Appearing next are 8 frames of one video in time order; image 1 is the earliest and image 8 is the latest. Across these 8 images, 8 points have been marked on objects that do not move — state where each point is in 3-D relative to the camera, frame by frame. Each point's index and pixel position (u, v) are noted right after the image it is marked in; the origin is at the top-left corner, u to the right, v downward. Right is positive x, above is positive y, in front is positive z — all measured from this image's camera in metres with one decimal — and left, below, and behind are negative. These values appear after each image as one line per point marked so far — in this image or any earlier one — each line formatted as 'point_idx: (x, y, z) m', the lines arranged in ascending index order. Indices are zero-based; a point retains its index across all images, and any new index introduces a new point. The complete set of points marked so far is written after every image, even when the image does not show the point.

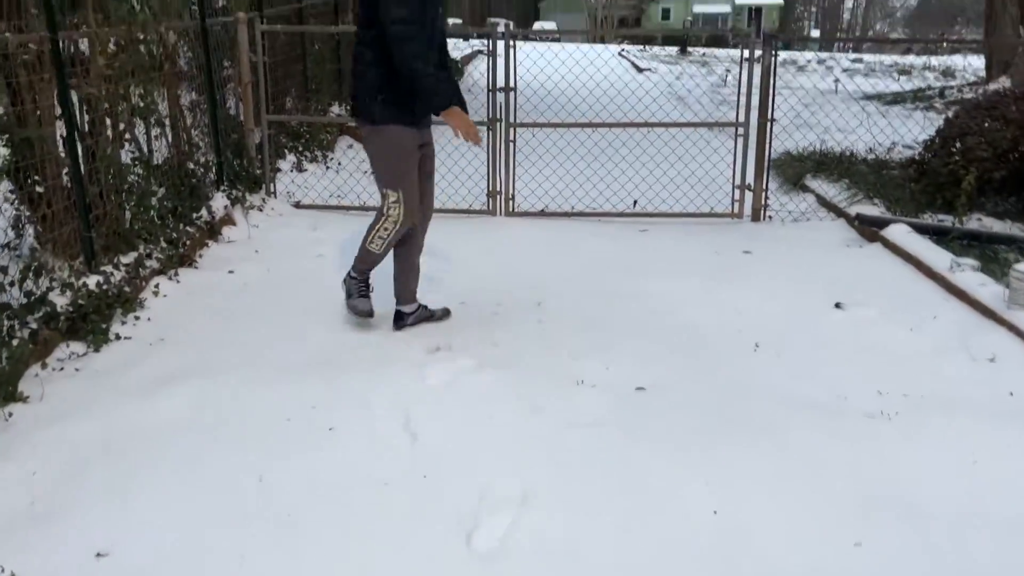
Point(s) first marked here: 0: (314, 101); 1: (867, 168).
0: (-2.0, +1.9, +8.8) m
1: (+3.3, +1.1, +7.9) m
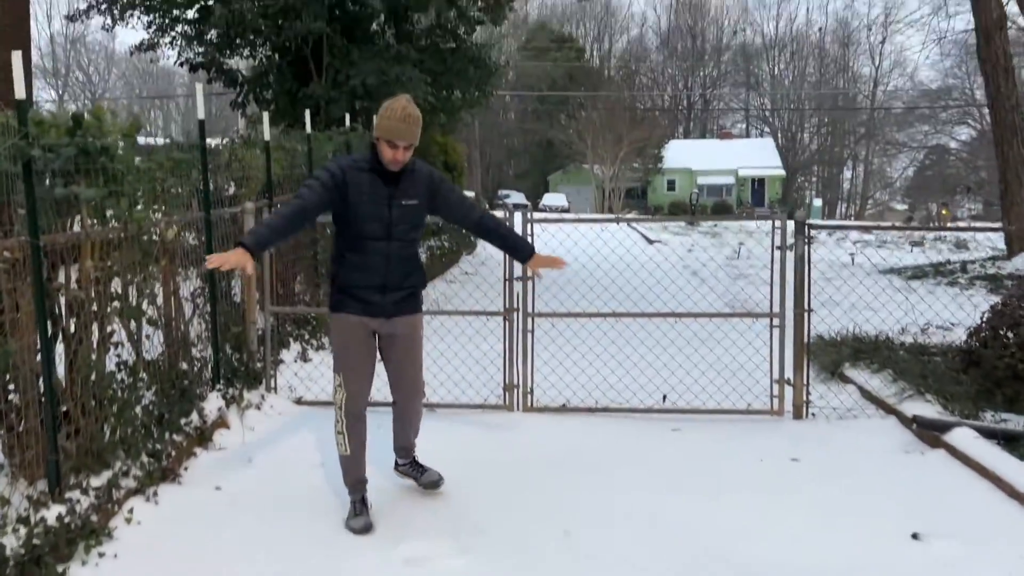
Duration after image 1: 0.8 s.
0: (-1.9, 0.0, +8.5) m
1: (+3.4, -0.6, +7.4) m
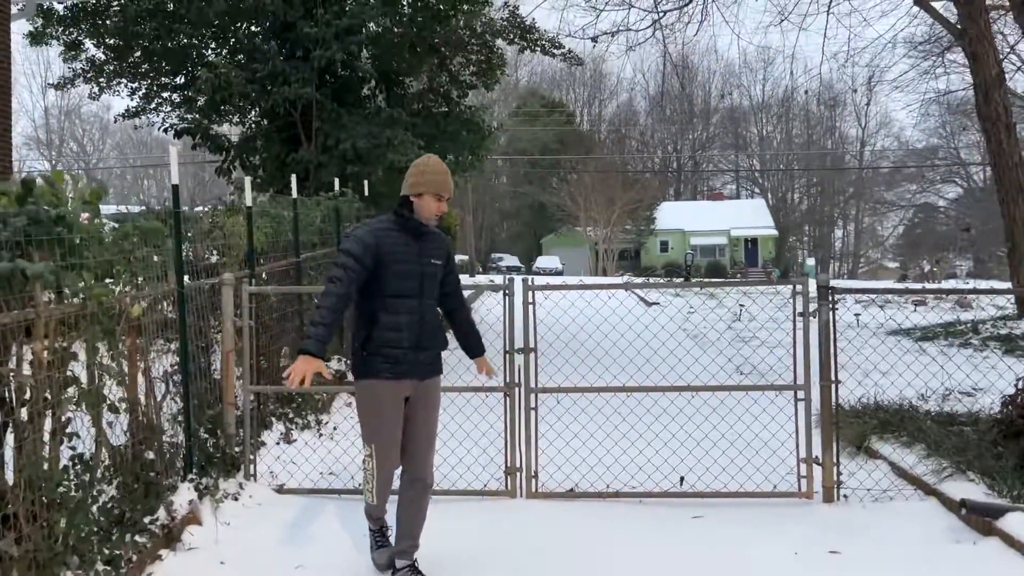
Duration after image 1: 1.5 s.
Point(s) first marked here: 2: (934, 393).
0: (-1.9, -0.7, +8.0) m
1: (+3.4, -1.1, +6.9) m
2: (+4.5, -1.1, +9.1) m
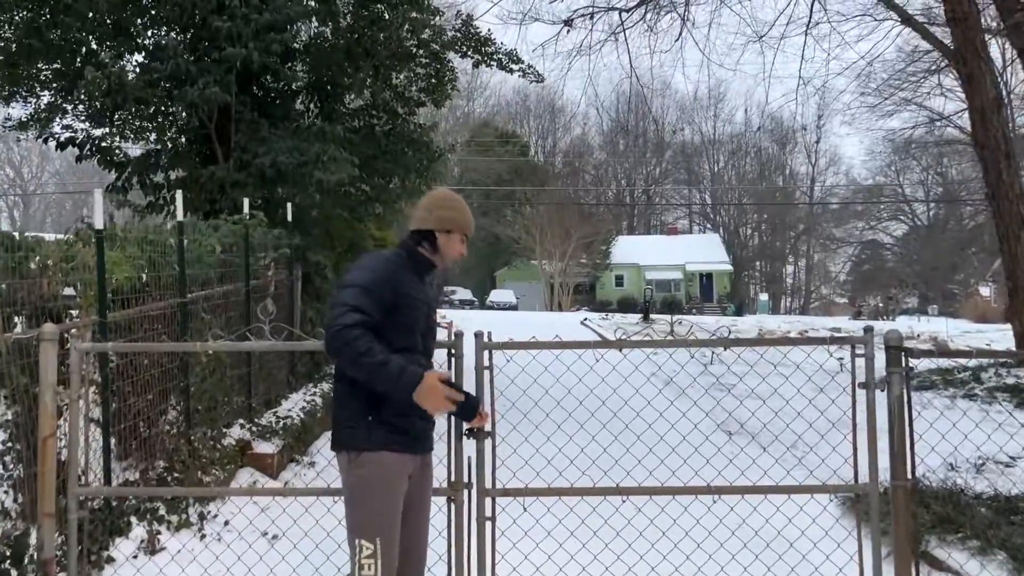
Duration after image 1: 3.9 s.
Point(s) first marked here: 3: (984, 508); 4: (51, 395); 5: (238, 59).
0: (-2.3, -1.0, +6.2) m
1: (+3.1, -1.5, +5.4) m
2: (+4.0, -1.6, +7.6) m
3: (+3.1, -1.5, +5.6) m
4: (-2.2, -0.5, +4.1) m
5: (-3.0, +2.5, +9.3) m
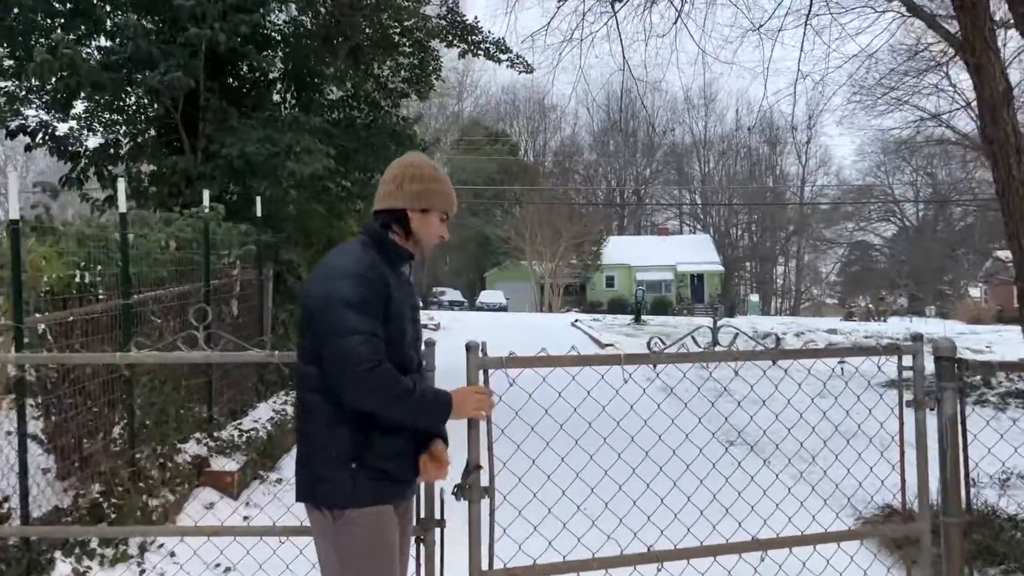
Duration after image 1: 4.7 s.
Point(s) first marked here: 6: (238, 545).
0: (-2.4, -1.0, +5.5) m
1: (+3.0, -1.5, +4.8) m
2: (+3.9, -1.6, +7.0) m
3: (+3.0, -1.5, +5.0) m
4: (-2.3, -0.5, +3.5) m
5: (-3.1, +2.5, +8.6) m
6: (-1.6, -1.5, +5.1) m
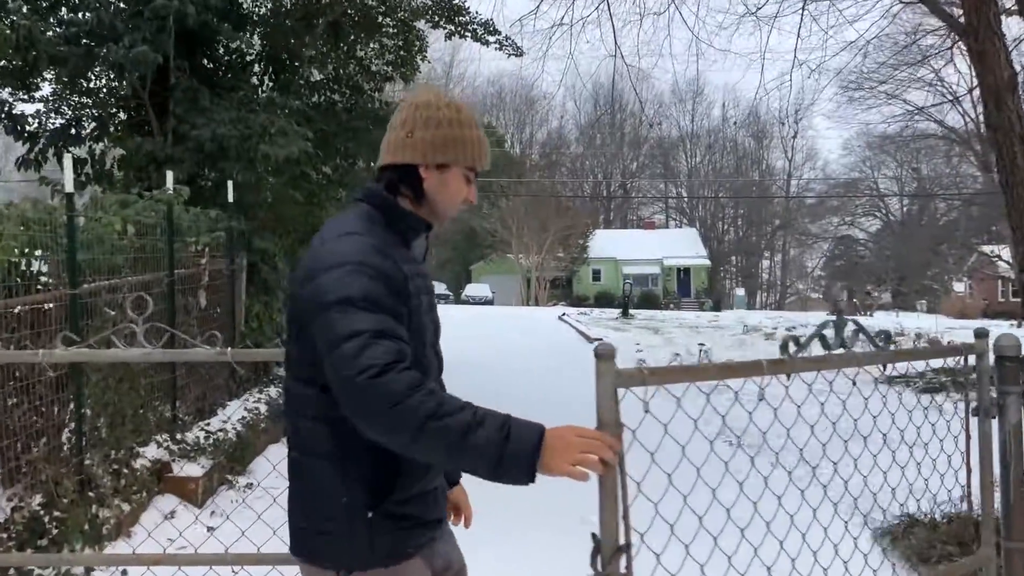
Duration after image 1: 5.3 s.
0: (-2.4, -1.0, +5.0) m
1: (+3.0, -1.4, +4.4) m
2: (+3.8, -1.5, +6.6) m
3: (+3.0, -1.4, +4.6) m
4: (-2.3, -0.4, +3.0) m
5: (-3.2, +2.6, +8.0) m
6: (-1.7, -1.5, +4.5) m
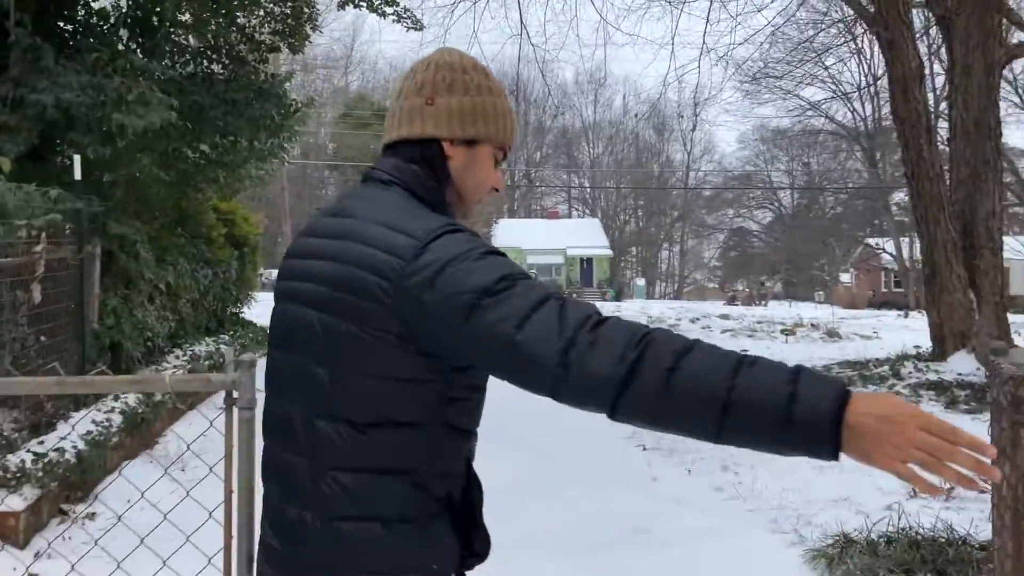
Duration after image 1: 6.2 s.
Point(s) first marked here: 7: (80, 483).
0: (-3.0, -0.9, +3.9) m
1: (+2.5, -1.4, +3.9) m
2: (+3.1, -1.5, +6.3) m
3: (+2.5, -1.4, +4.2) m
4: (-2.6, -0.4, +1.9) m
5: (-4.1, +2.7, +6.8) m
6: (-2.2, -1.4, +3.6) m
7: (-2.8, -1.3, +5.5) m
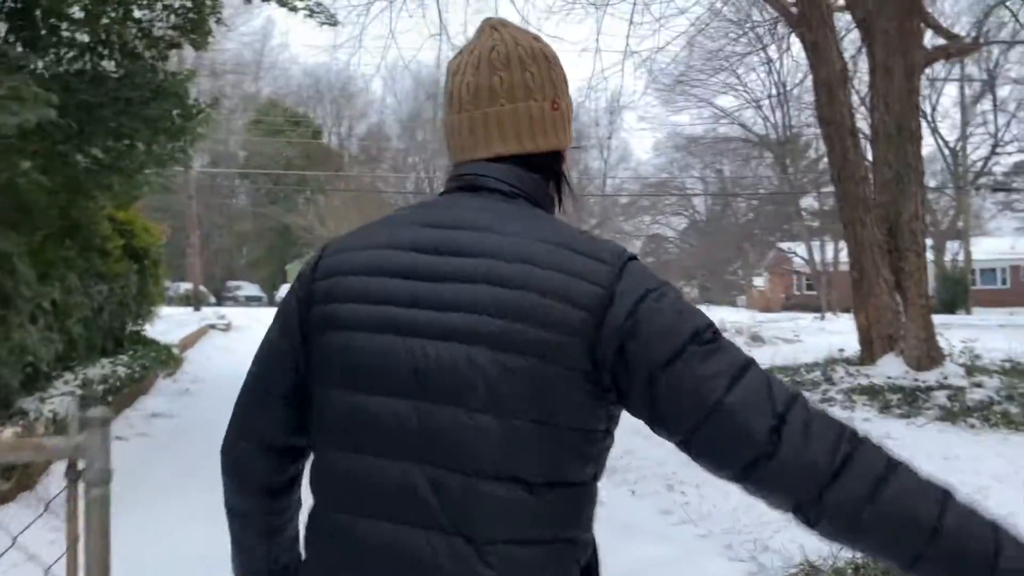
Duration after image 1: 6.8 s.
0: (-3.2, -1.0, +3.1) m
1: (+2.2, -1.4, +3.6) m
2: (+2.6, -1.5, +6.0) m
3: (+2.2, -1.4, +3.8) m
4: (-2.6, -0.5, +1.1) m
5: (-4.6, +2.5, +5.9) m
6: (-2.4, -1.5, +2.8) m
7: (-3.1, -1.4, +4.7) m
